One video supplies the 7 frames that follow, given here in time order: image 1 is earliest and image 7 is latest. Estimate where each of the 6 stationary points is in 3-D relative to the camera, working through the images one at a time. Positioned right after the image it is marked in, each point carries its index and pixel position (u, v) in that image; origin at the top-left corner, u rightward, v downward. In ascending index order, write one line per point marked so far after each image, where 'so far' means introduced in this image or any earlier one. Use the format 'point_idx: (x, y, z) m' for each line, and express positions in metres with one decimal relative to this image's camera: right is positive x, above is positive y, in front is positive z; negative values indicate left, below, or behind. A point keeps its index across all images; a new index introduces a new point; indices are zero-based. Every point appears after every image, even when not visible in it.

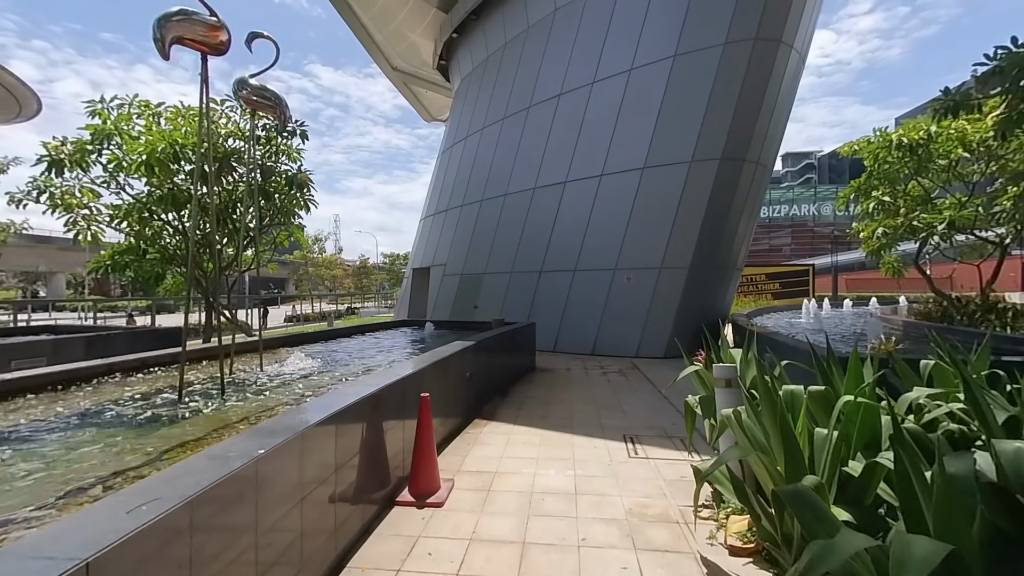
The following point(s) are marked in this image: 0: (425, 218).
0: (-3.6, +2.9, +17.7) m
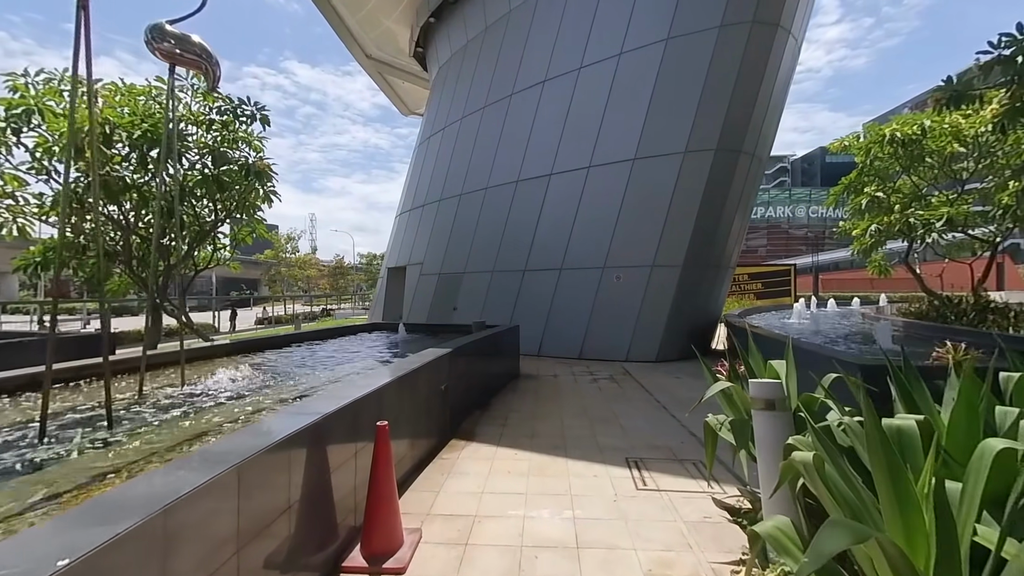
0: (-4.3, +2.9, +16.7) m
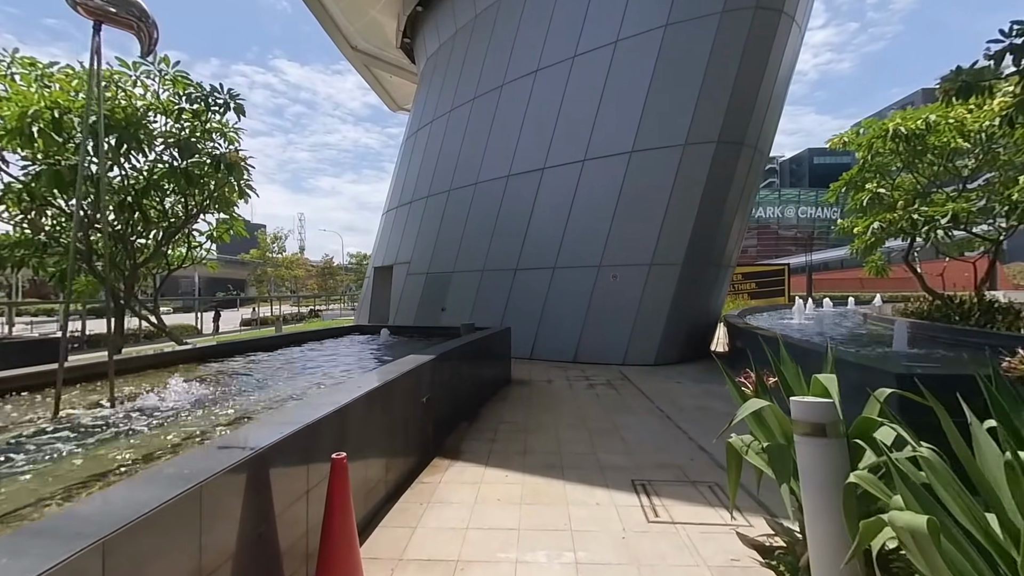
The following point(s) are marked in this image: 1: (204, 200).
0: (-4.7, +2.9, +16.1) m
1: (-6.9, +2.0, +9.8) m
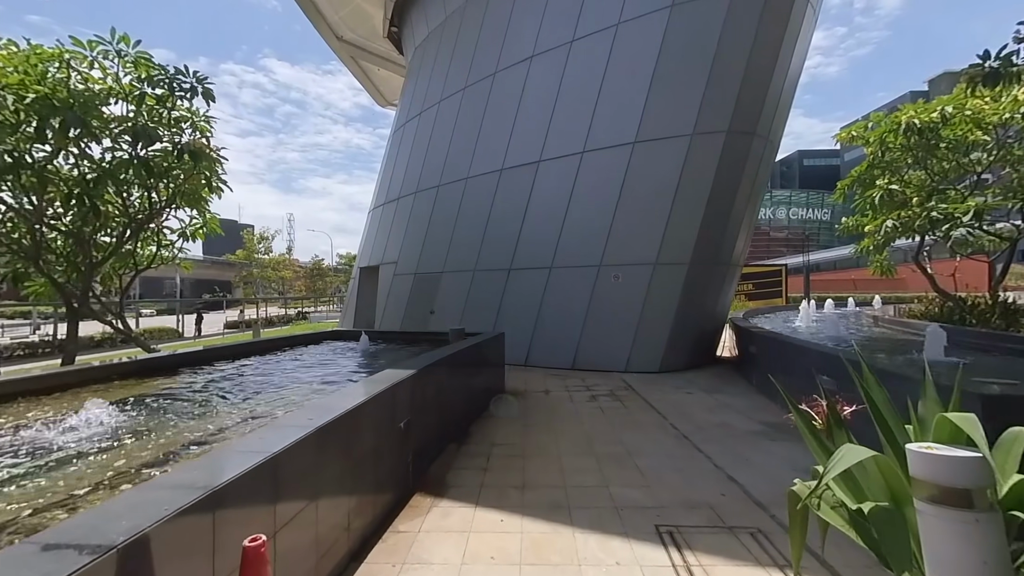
0: (-4.9, +2.8, +15.3) m
1: (-7.1, +2.0, +8.9) m
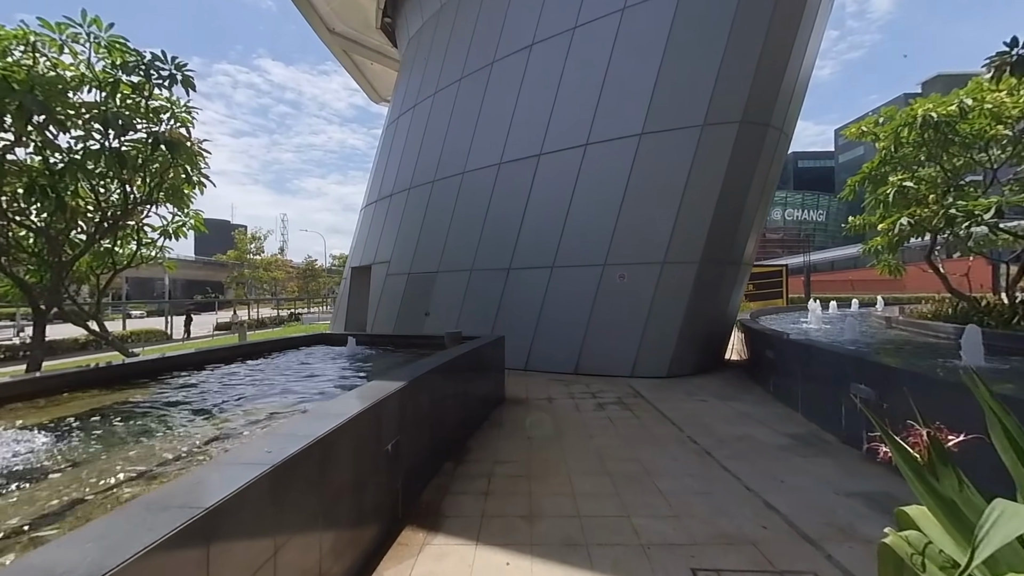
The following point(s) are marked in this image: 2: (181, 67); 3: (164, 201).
0: (-5.0, +2.8, +14.7) m
1: (-7.1, +2.0, +8.3) m
2: (-6.7, +4.5, +8.7) m
3: (-7.0, +1.7, +8.5) m
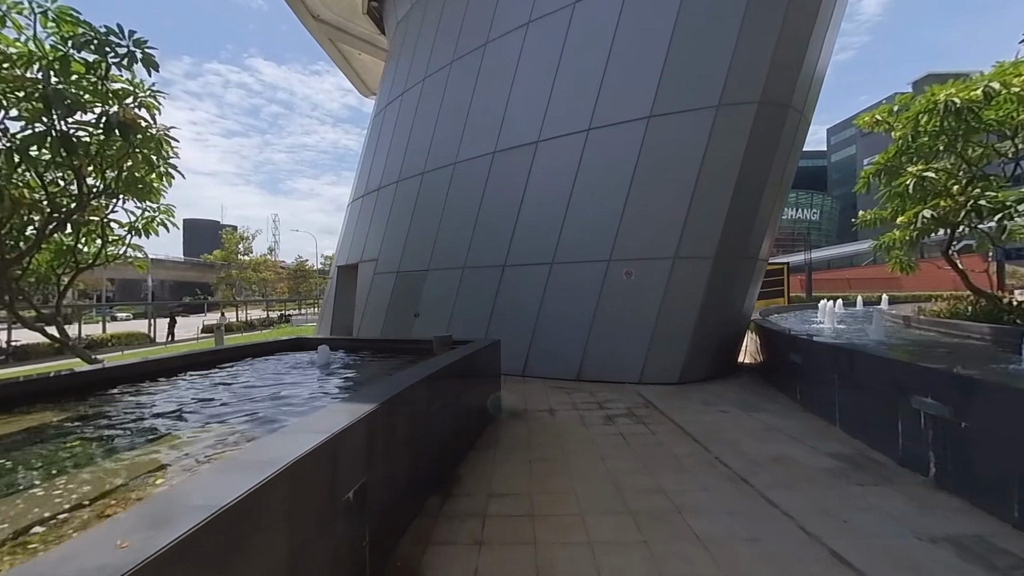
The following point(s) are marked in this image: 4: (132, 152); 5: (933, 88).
0: (-5.2, +2.8, +13.9) m
1: (-7.1, +1.9, +7.5) m
2: (-6.8, +4.5, +7.8) m
3: (-7.0, +1.7, +7.7) m
4: (-6.6, +2.4, +7.4) m
5: (+9.9, +4.7, +10.1) m
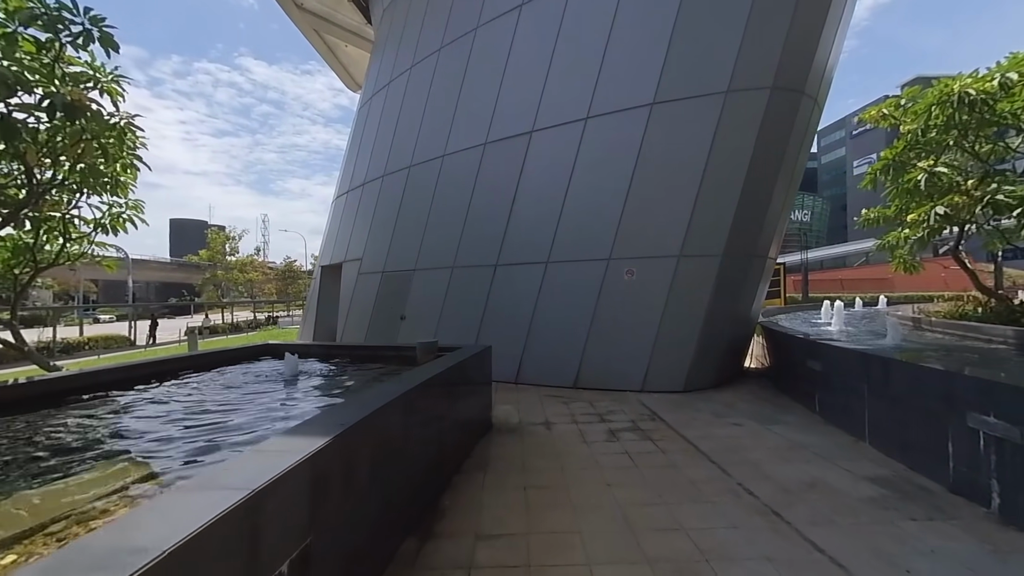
0: (-5.4, +2.8, +13.2) m
1: (-7.3, +1.9, +6.8) m
2: (-6.9, +4.4, +7.1) m
3: (-7.2, +1.7, +7.0) m
4: (-6.8, +2.4, +6.7) m
5: (+9.7, +4.7, +9.7) m
